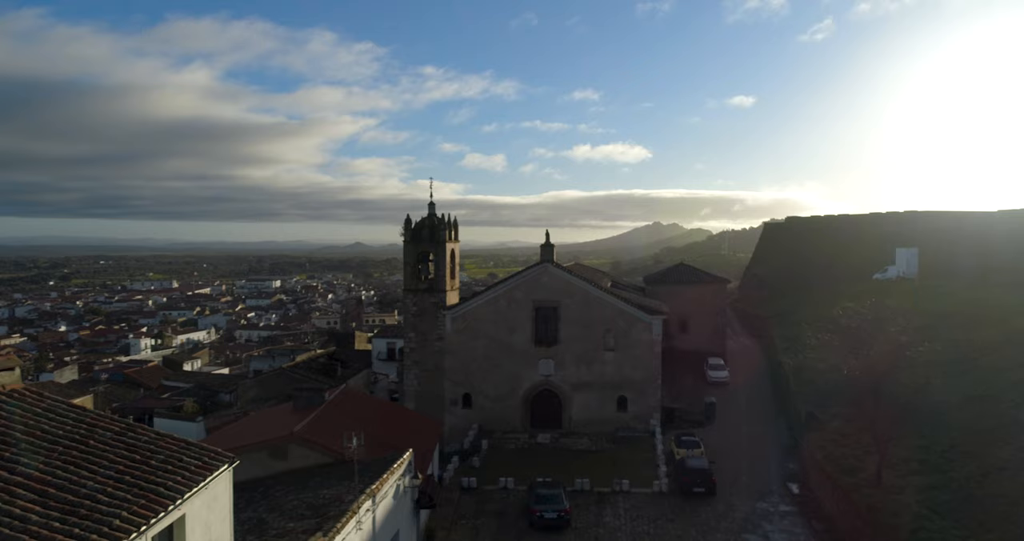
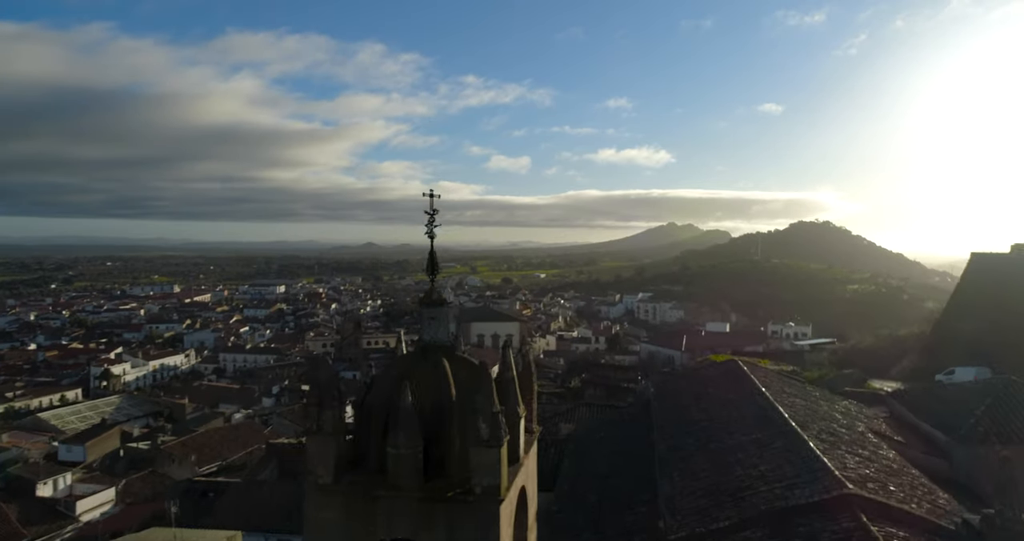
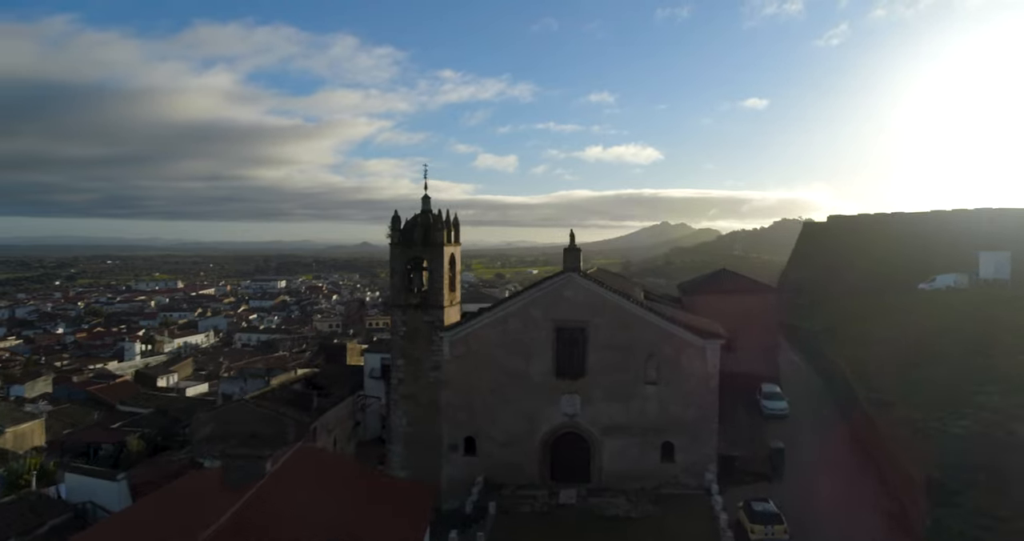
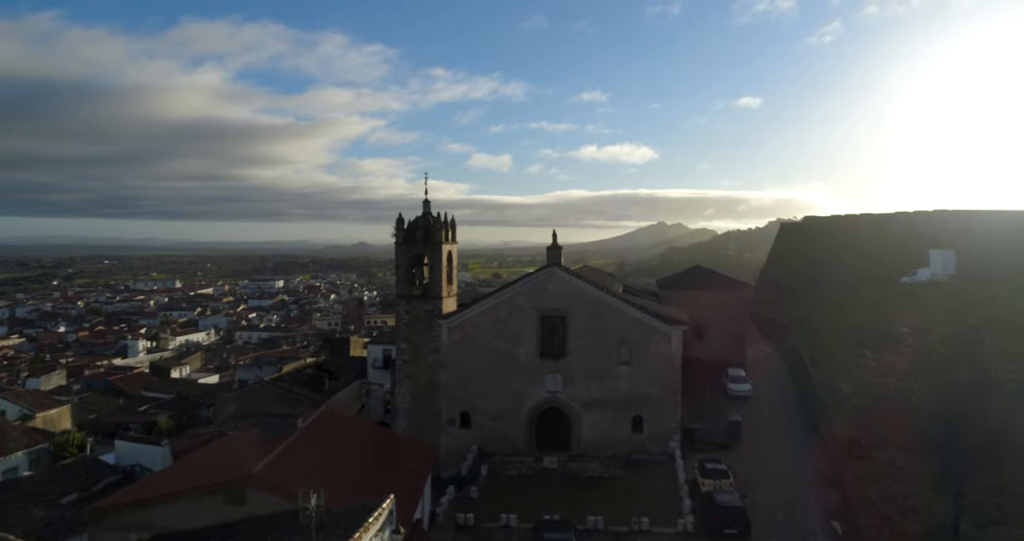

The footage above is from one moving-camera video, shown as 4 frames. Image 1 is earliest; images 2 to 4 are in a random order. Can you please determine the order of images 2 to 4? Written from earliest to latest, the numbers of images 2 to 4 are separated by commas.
4, 3, 2
